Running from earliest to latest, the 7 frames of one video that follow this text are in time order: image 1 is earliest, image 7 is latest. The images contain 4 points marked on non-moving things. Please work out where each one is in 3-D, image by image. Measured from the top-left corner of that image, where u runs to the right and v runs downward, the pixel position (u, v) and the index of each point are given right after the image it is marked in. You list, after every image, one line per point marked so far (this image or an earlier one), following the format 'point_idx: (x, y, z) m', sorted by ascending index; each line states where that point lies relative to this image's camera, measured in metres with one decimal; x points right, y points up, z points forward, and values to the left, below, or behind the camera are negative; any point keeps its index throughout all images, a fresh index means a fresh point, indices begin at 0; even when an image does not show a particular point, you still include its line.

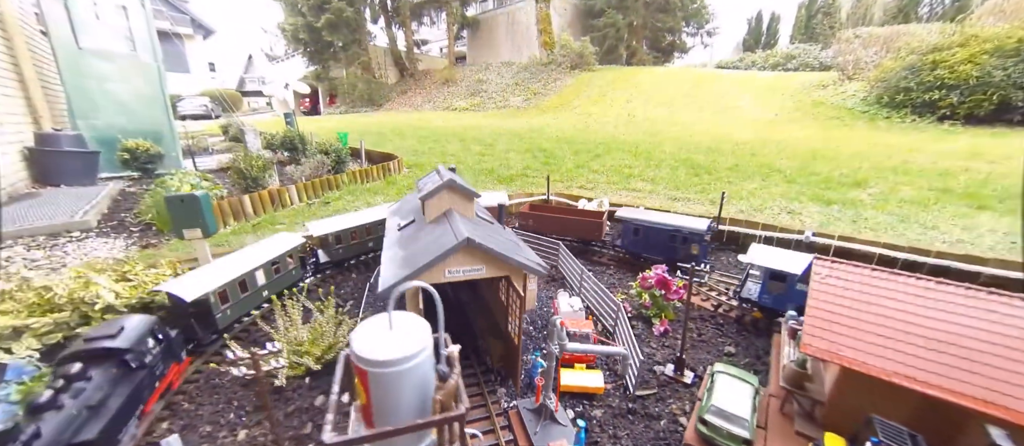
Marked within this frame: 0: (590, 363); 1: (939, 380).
0: (+1.4, -2.6, +6.6) m
1: (+5.1, -1.9, +4.1) m
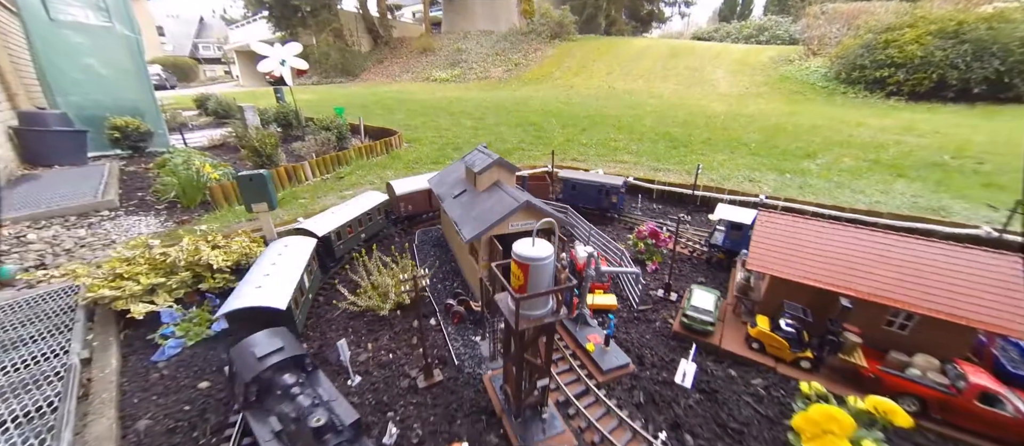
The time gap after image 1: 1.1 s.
0: (+2.5, -1.8, +9.3) m
1: (+6.4, -1.2, +7.0) m
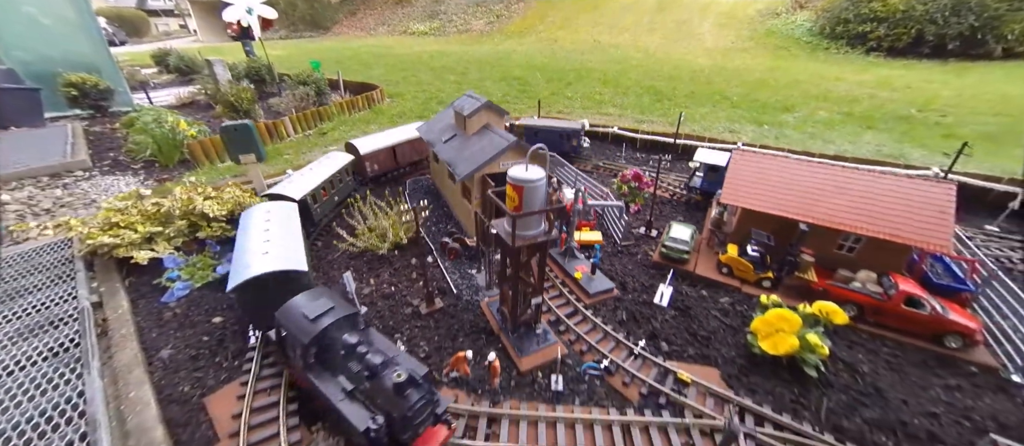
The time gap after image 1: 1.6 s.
0: (+2.3, -0.1, +10.0) m
1: (+6.2, +0.3, +7.8) m
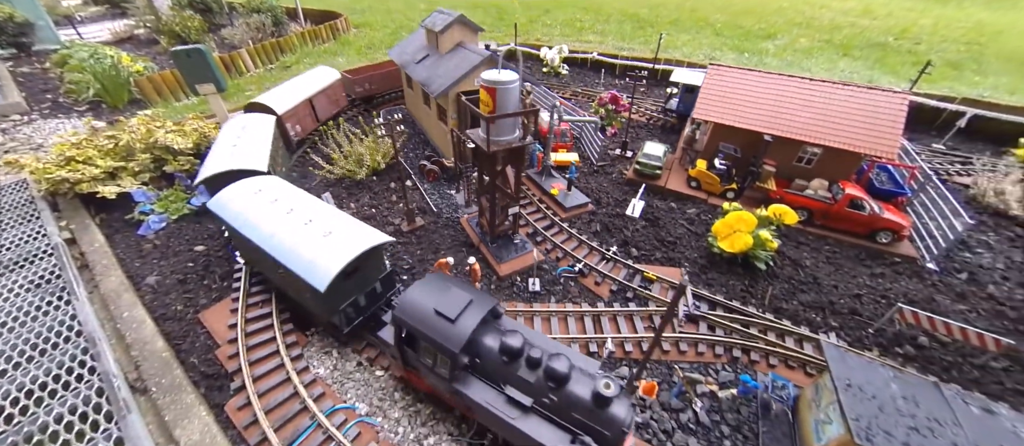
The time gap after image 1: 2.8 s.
0: (+1.6, +2.1, +10.2) m
1: (+5.7, +2.4, +8.1) m
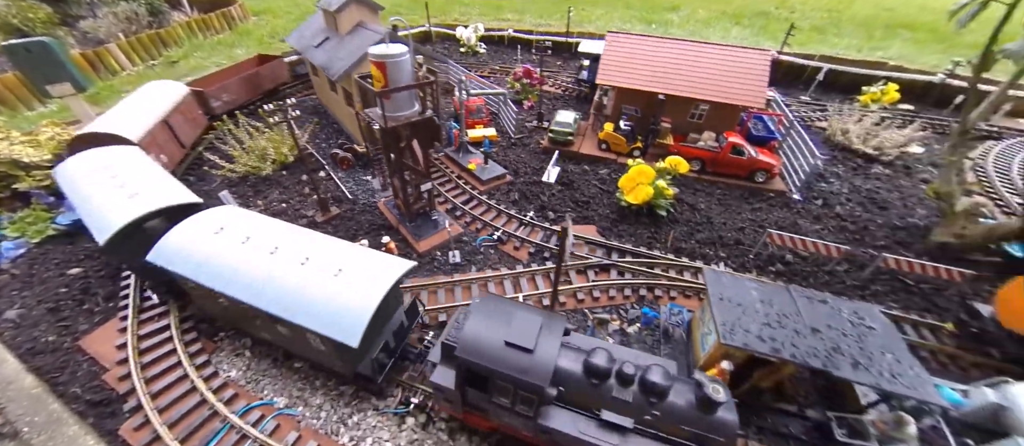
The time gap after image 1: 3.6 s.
0: (-0.8, +2.9, +10.2) m
1: (+3.4, +3.5, +8.8) m
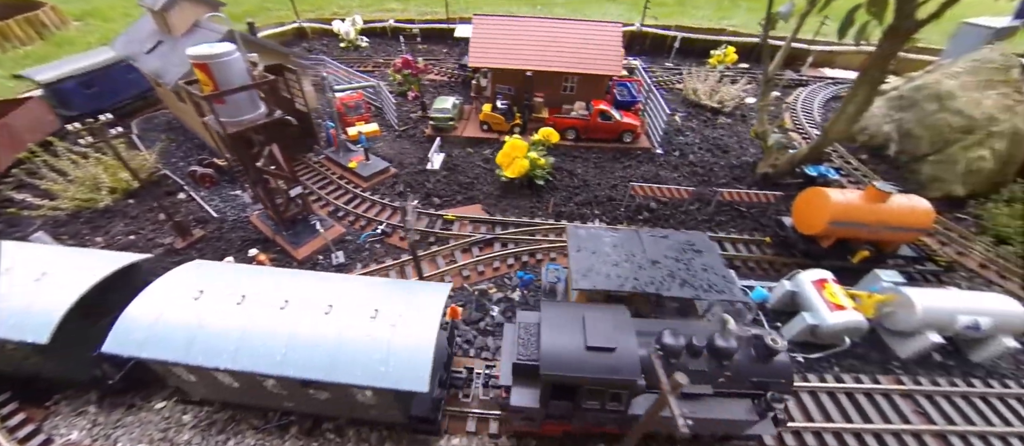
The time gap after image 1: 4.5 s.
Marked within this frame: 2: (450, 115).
0: (-4.1, +2.9, +9.9) m
1: (+0.1, +4.2, +9.2) m
2: (-1.6, +2.8, +9.1) m
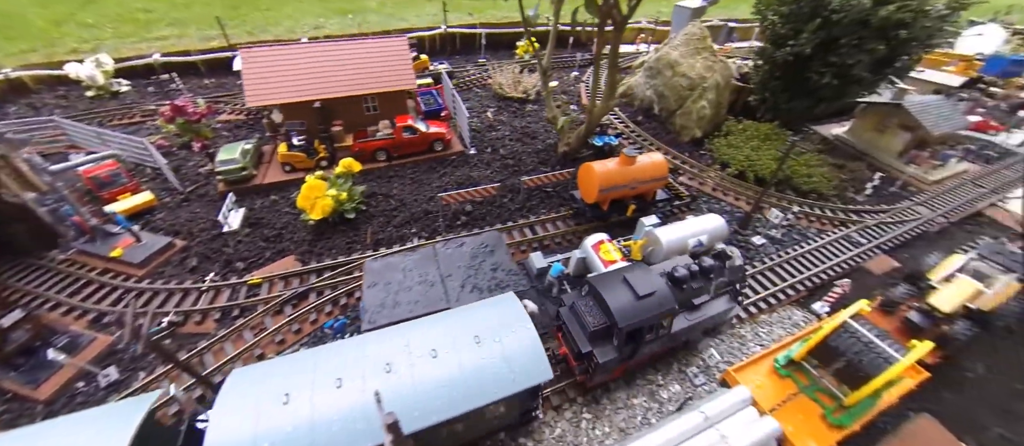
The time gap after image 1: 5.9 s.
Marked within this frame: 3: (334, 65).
0: (-8.8, +0.8, +8.1) m
1: (-5.1, +3.2, +8.6) m
2: (-6.3, +1.4, +8.1) m
3: (-4.8, +4.1, +9.0) m
